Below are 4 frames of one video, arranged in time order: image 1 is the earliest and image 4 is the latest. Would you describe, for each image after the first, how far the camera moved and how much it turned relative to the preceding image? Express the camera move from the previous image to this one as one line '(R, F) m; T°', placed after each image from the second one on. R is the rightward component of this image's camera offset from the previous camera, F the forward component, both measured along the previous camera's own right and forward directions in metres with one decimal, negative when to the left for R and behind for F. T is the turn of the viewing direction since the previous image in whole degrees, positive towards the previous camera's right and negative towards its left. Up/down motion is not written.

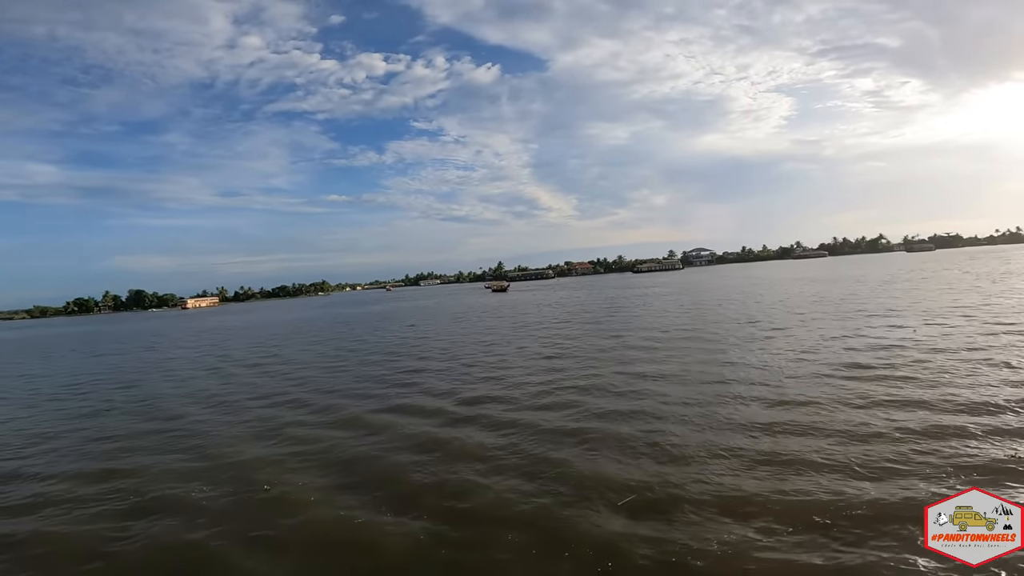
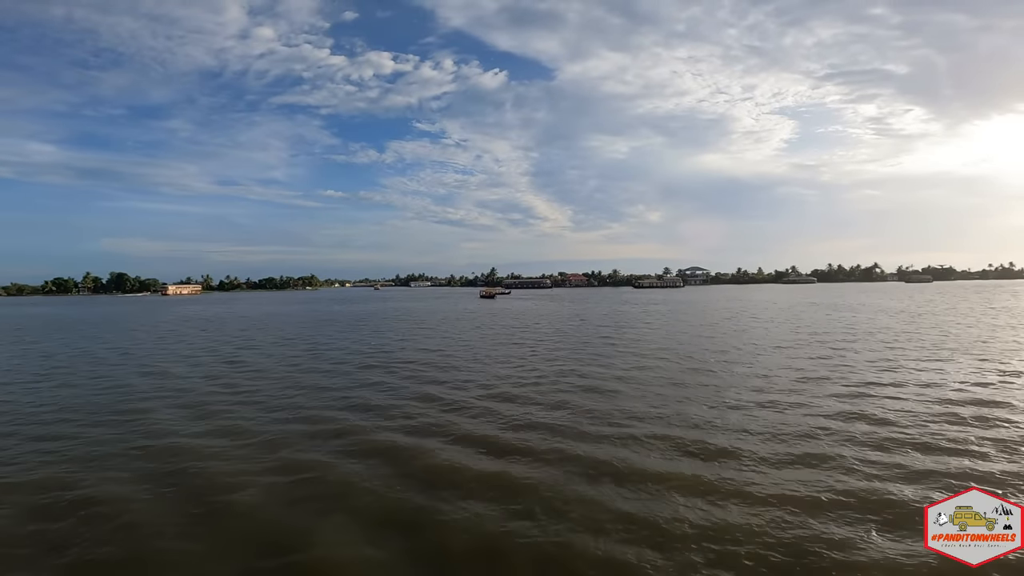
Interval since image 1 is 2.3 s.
(-0.8, +0.5) m; +1°
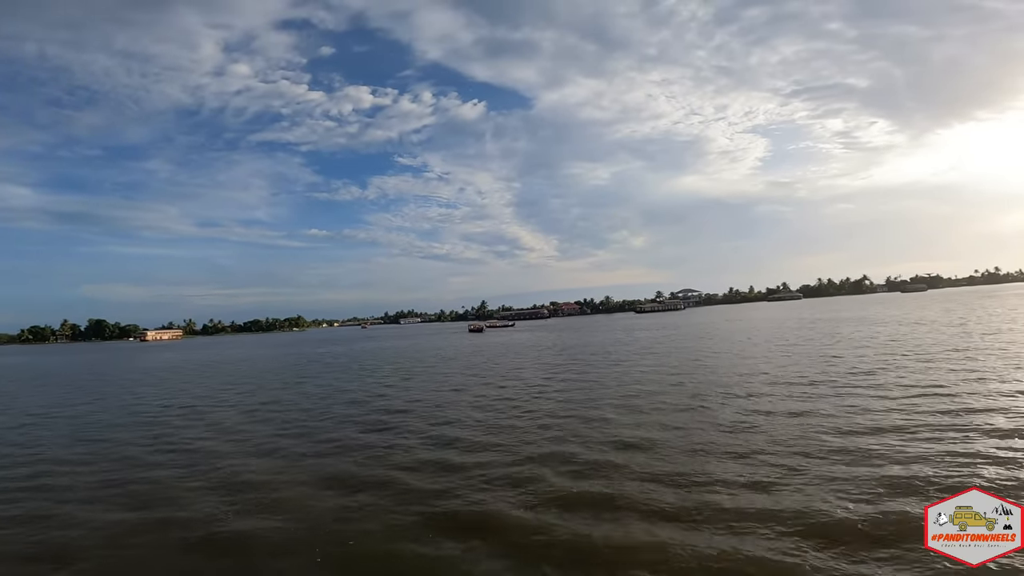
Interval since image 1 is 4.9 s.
(-0.4, +1.8) m; +1°
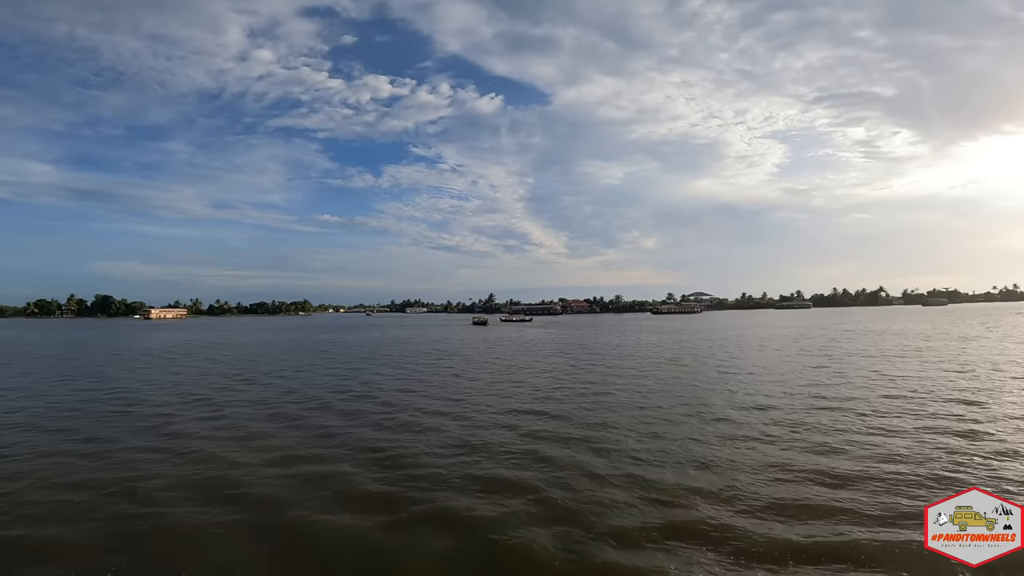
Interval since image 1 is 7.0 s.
(+0.1, +0.4) m; -1°
